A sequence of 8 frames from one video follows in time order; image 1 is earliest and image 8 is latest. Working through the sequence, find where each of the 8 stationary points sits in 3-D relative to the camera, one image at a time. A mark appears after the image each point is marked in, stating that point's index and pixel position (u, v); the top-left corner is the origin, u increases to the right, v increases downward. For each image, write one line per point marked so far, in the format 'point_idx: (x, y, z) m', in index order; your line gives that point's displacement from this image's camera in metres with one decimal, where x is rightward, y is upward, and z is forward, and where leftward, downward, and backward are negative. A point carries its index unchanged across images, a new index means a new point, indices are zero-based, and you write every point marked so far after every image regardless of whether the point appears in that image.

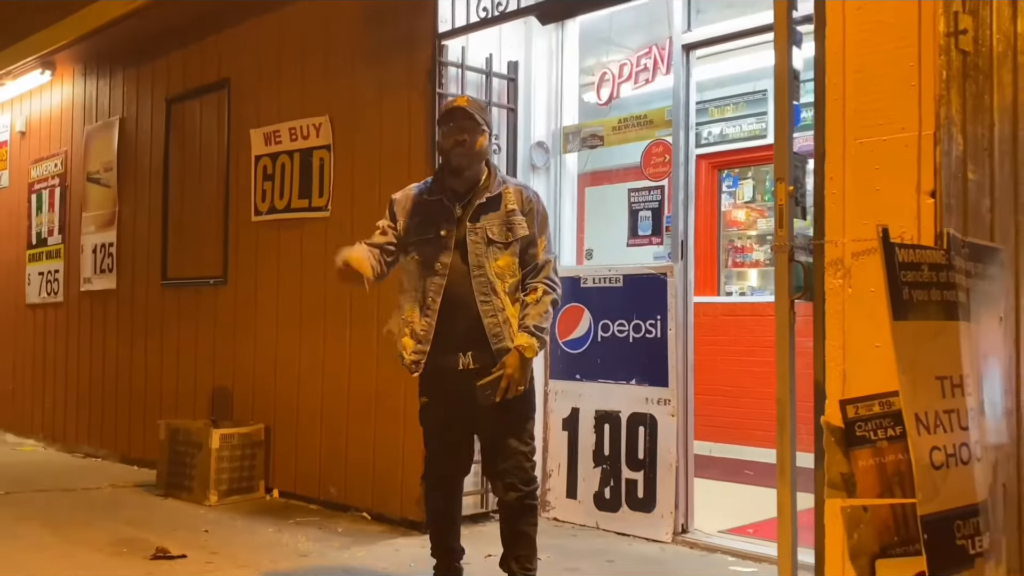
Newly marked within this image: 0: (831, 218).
0: (+0.8, +0.2, +2.6) m
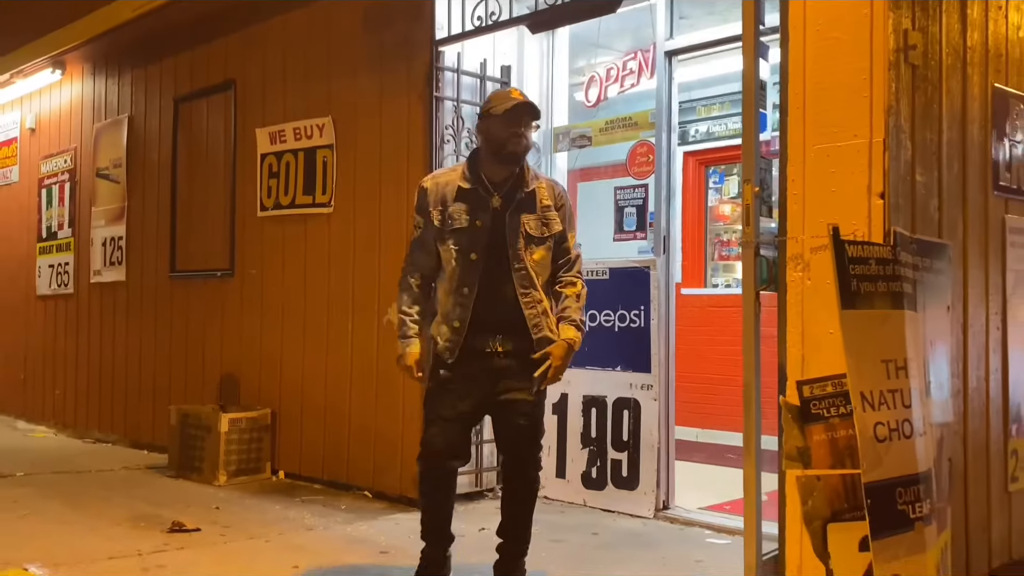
0: (+0.8, +0.2, +2.8) m
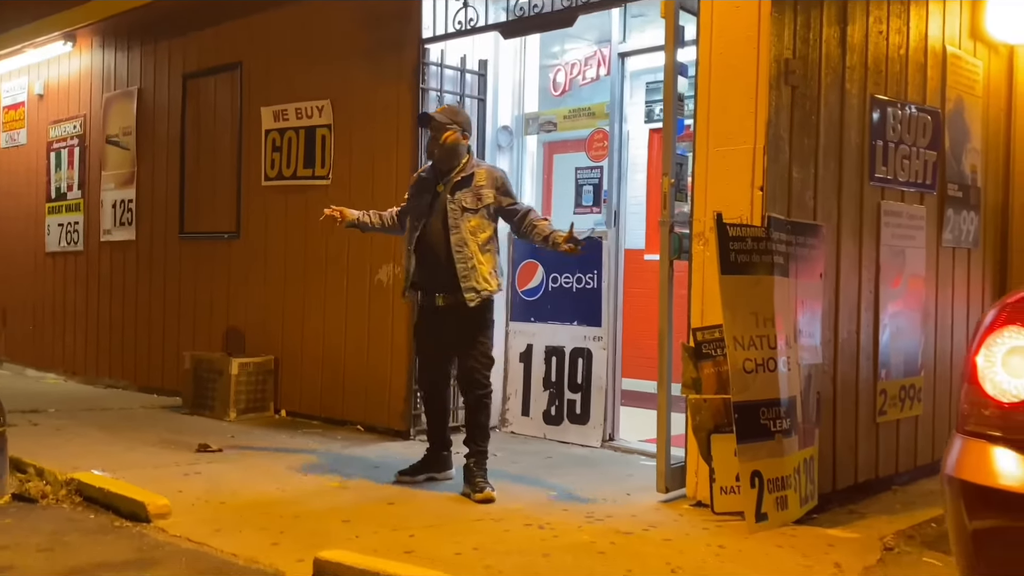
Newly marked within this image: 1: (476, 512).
0: (+0.7, +0.3, +3.6) m
1: (-0.1, -0.8, +3.5) m
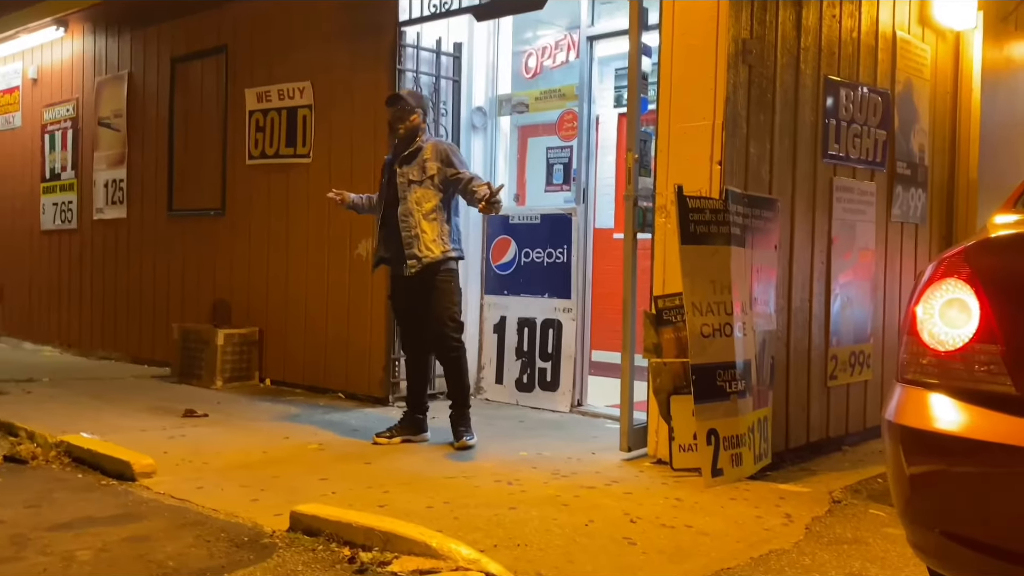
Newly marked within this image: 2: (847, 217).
0: (+0.6, +0.4, +3.8) m
1: (-0.2, -0.7, +3.6) m
2: (+1.5, +0.3, +4.4) m
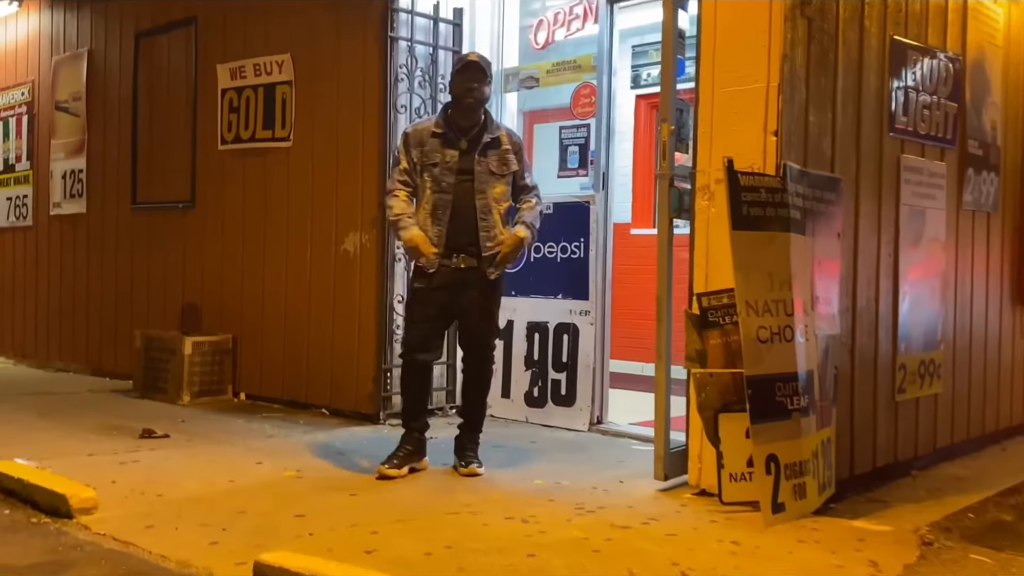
0: (+0.6, +0.4, +3.2) m
1: (-0.2, -0.7, +3.0) m
2: (+1.6, +0.3, +3.8) m
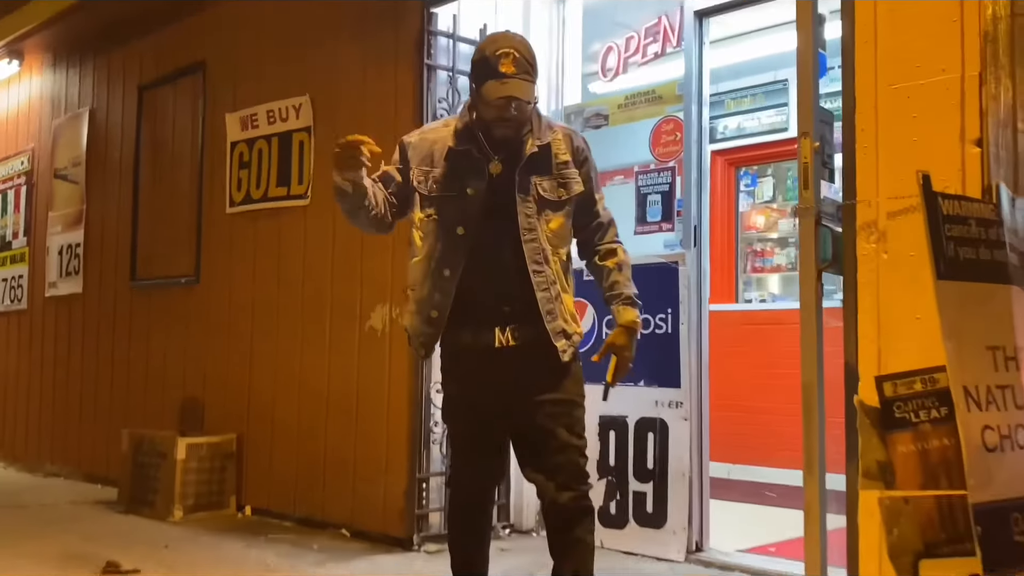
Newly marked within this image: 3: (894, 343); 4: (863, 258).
0: (+0.8, +0.3, +2.3) m
1: (0.0, -0.8, +2.0) m
2: (+1.8, +0.1, +2.8) m
3: (+0.8, -0.1, +2.1) m
4: (+0.8, +0.1, +2.2) m
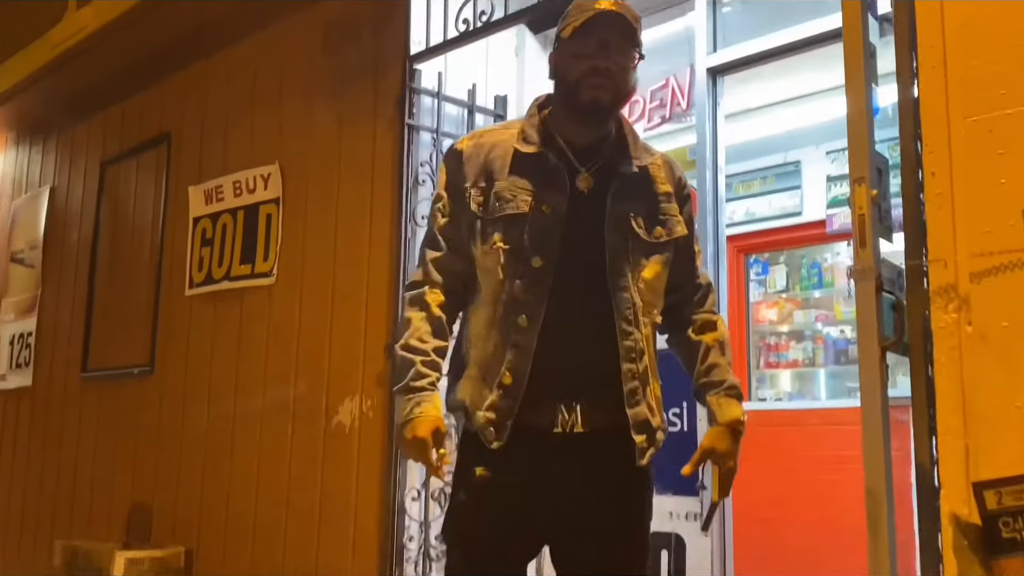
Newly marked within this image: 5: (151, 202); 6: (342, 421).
0: (+0.8, +0.1, +1.8) m
1: (0.0, -1.0, +1.5) m
2: (+1.7, -0.1, +2.3) m
3: (+0.8, -0.3, +1.7) m
4: (+0.8, -0.1, +1.8) m
5: (-1.6, +0.4, +4.4) m
6: (-0.6, -0.4, +3.3) m
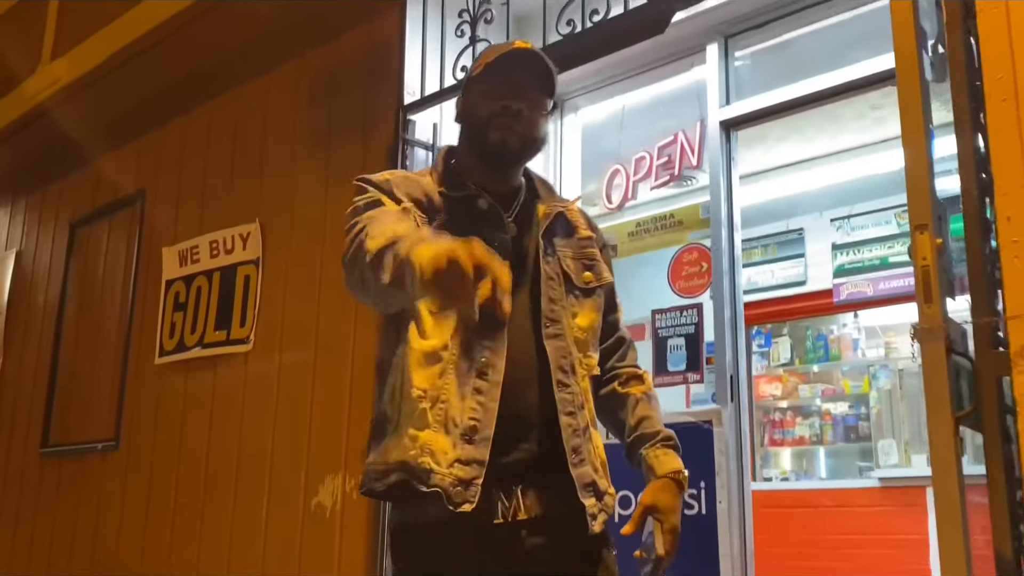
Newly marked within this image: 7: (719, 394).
0: (+0.8, 0.0, +1.6) m
1: (0.0, -1.0, +1.1) m
2: (+1.8, -0.3, +2.1) m
3: (+0.8, -0.3, +1.4) m
4: (+0.8, -0.2, +1.5) m
5: (-1.7, +0.1, +4.2) m
6: (-0.6, -0.7, +3.0) m
7: (+0.6, -0.3, +2.9) m
